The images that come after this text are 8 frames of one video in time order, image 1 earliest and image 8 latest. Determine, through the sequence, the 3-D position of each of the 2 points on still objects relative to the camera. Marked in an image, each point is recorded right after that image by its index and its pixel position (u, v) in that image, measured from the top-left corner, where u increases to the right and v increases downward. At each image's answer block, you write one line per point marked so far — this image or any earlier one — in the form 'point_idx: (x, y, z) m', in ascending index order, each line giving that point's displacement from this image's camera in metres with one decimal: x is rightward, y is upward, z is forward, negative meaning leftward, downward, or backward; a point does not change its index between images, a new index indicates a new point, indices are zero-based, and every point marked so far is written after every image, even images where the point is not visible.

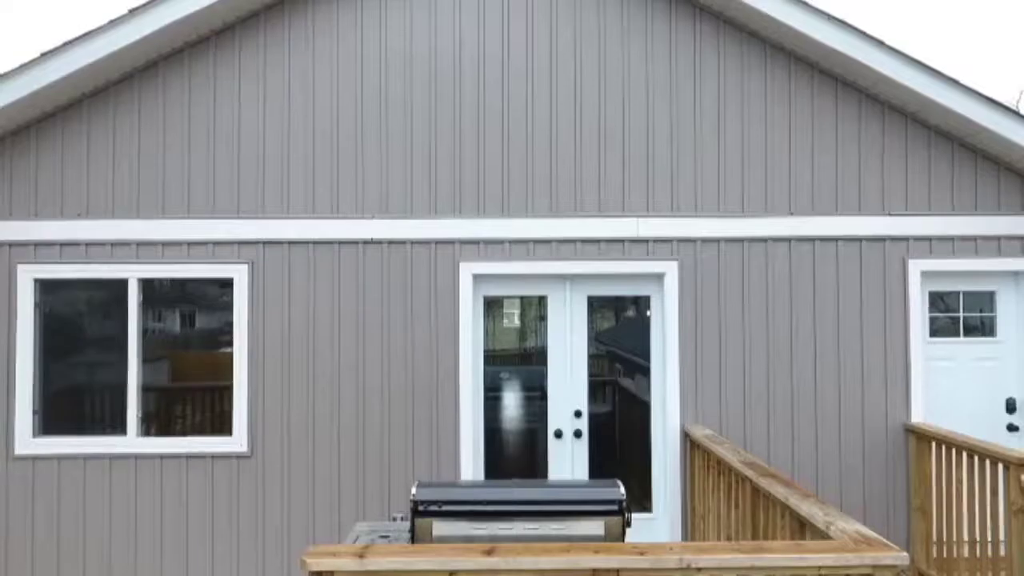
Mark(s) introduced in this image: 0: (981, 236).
0: (+3.2, +0.4, +5.9) m
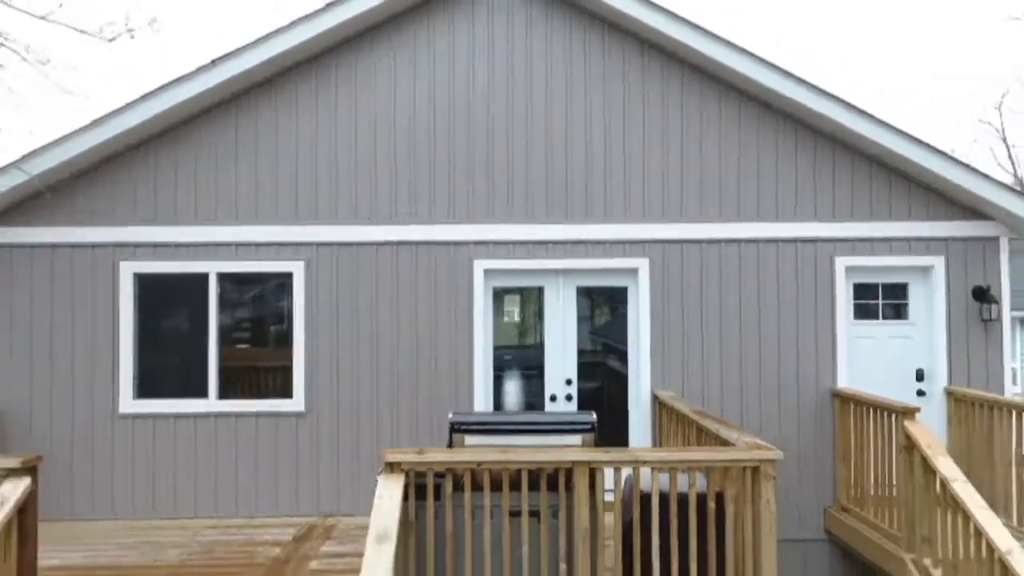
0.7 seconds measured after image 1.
0: (+3.3, +0.4, +7.3) m
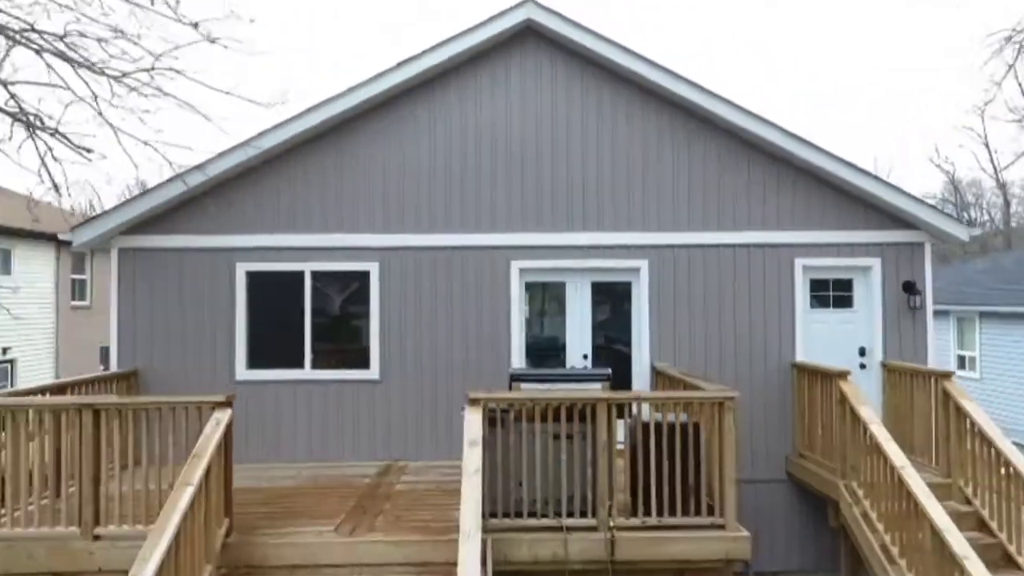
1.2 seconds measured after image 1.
0: (+3.6, +0.5, +9.3) m
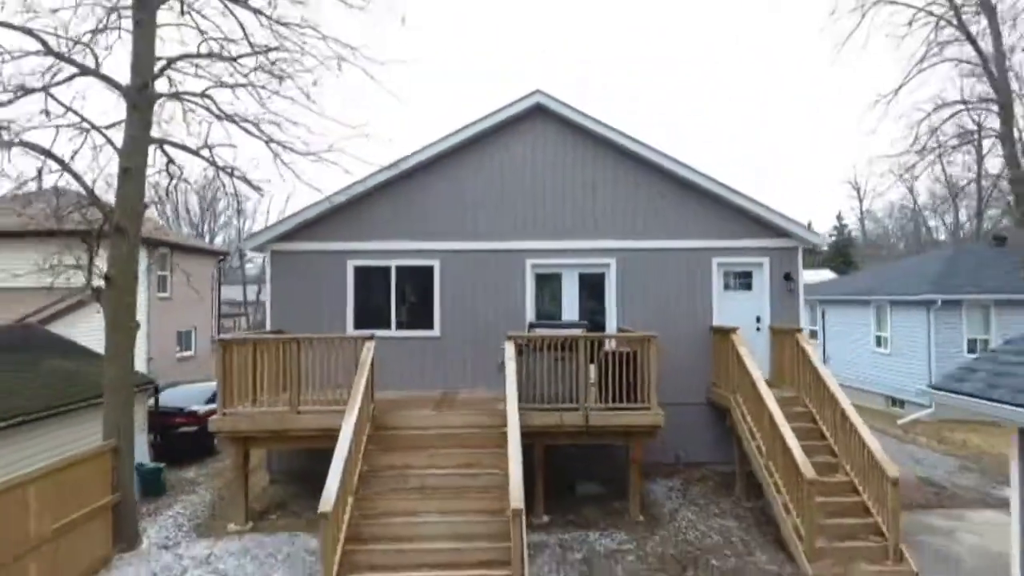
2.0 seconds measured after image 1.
0: (+3.8, +0.7, +14.2) m
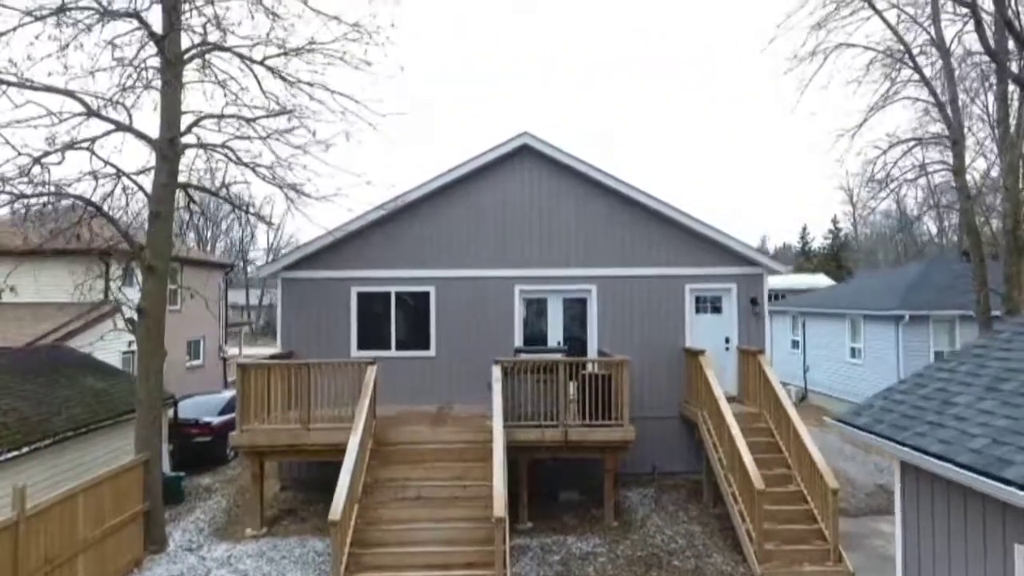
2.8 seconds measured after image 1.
0: (+3.6, +0.2, +15.5) m
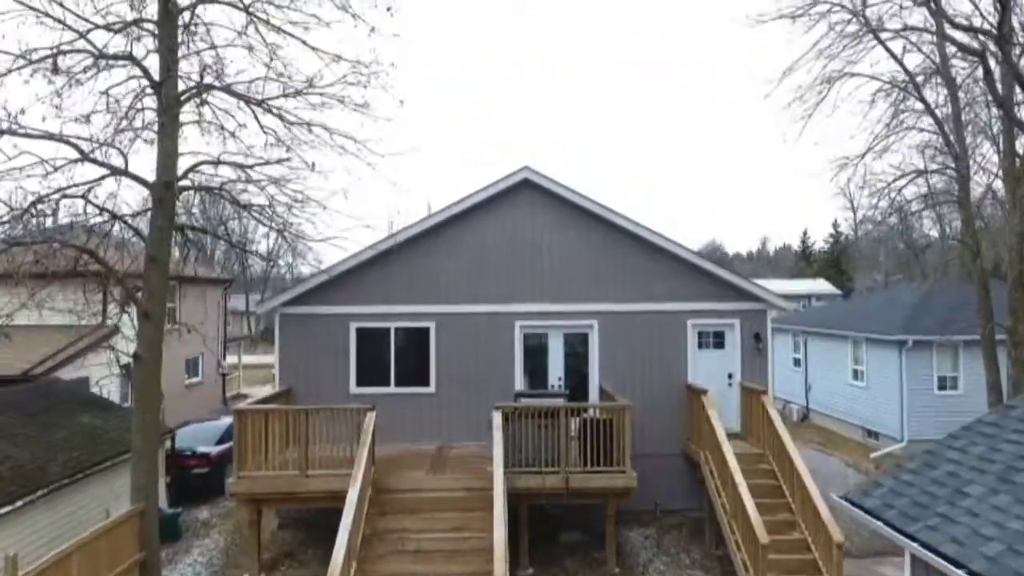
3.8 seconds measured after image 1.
0: (+3.7, -0.4, +15.3) m
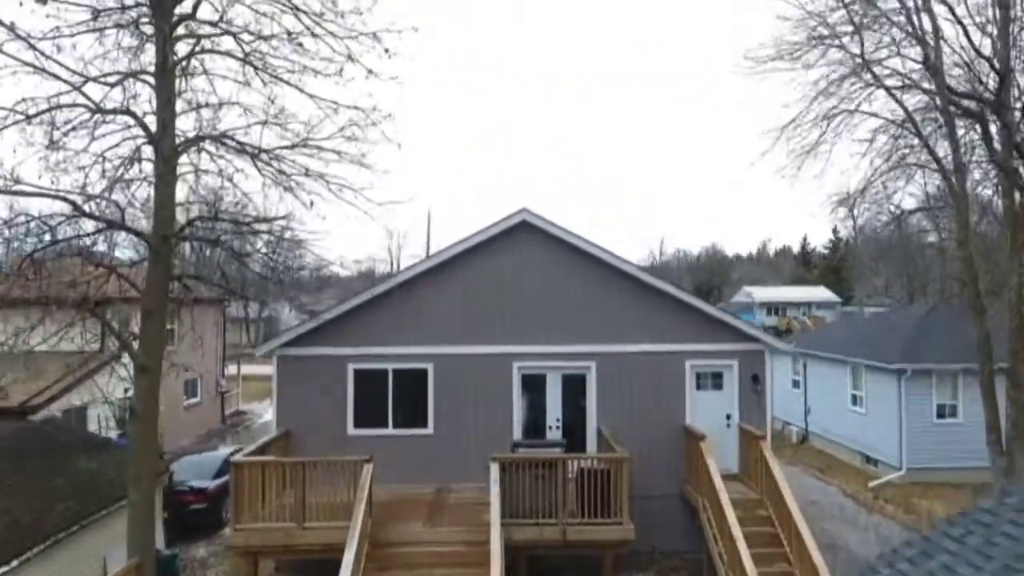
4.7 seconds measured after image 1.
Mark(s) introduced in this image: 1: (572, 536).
0: (+3.6, -1.1, +15.3) m
1: (+0.9, -3.6, +12.2) m
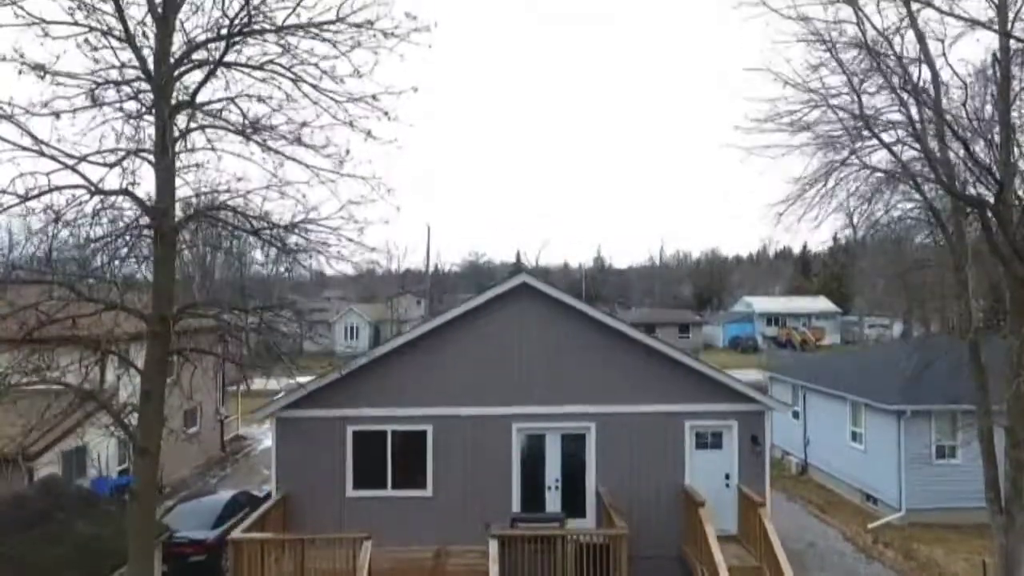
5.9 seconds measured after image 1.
0: (+3.6, -2.2, +15.3) m
1: (+0.8, -4.7, +12.2) m
